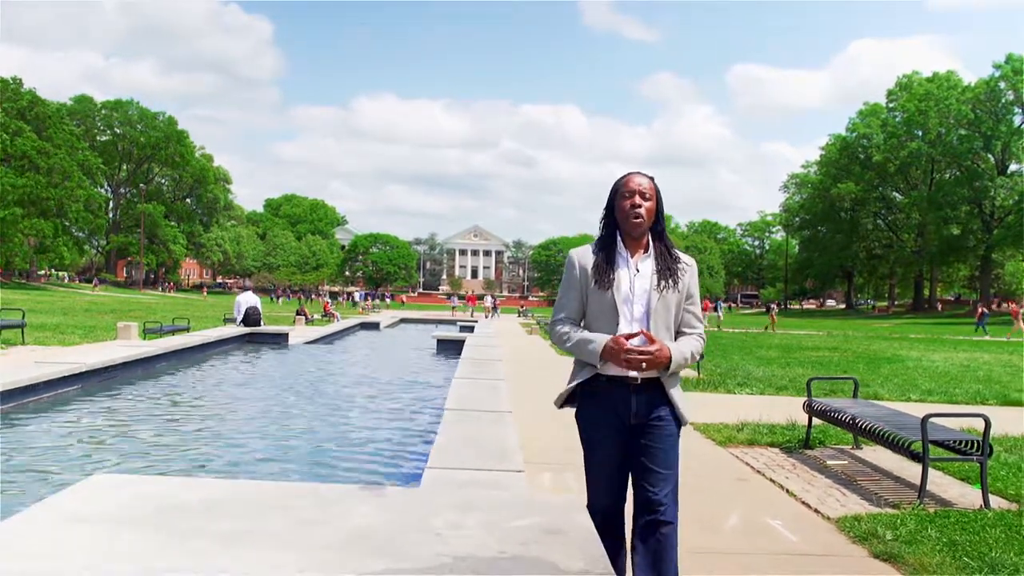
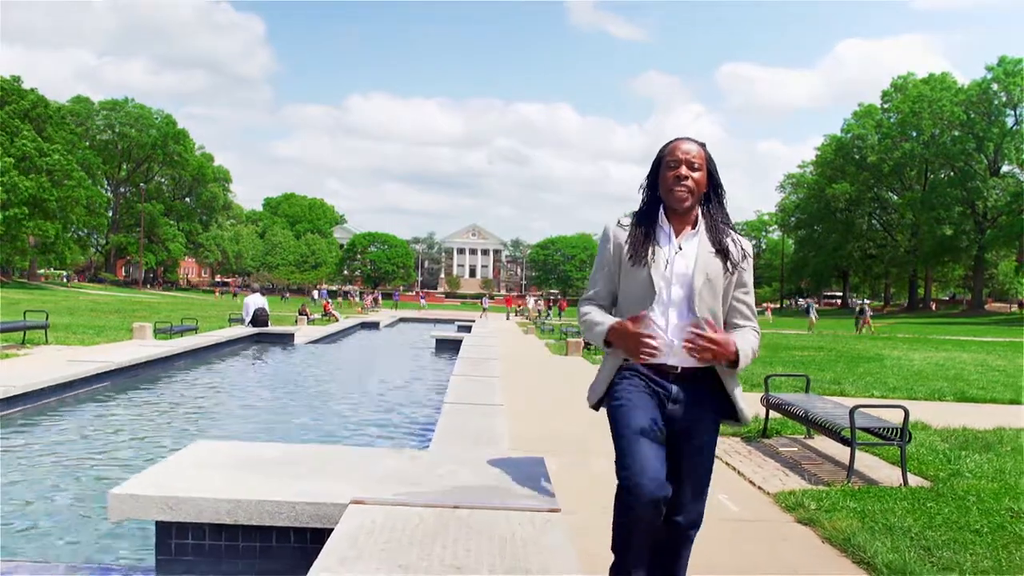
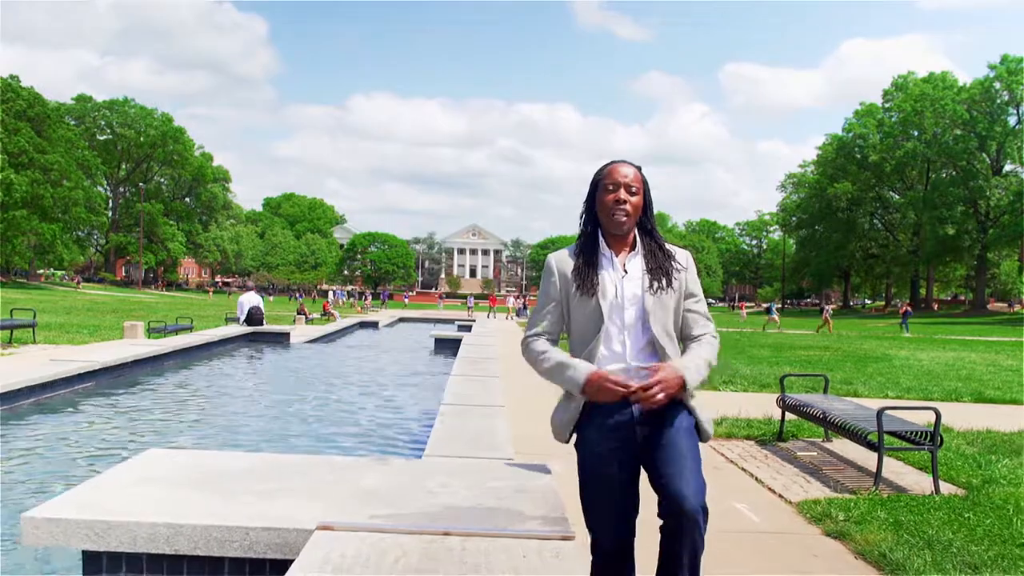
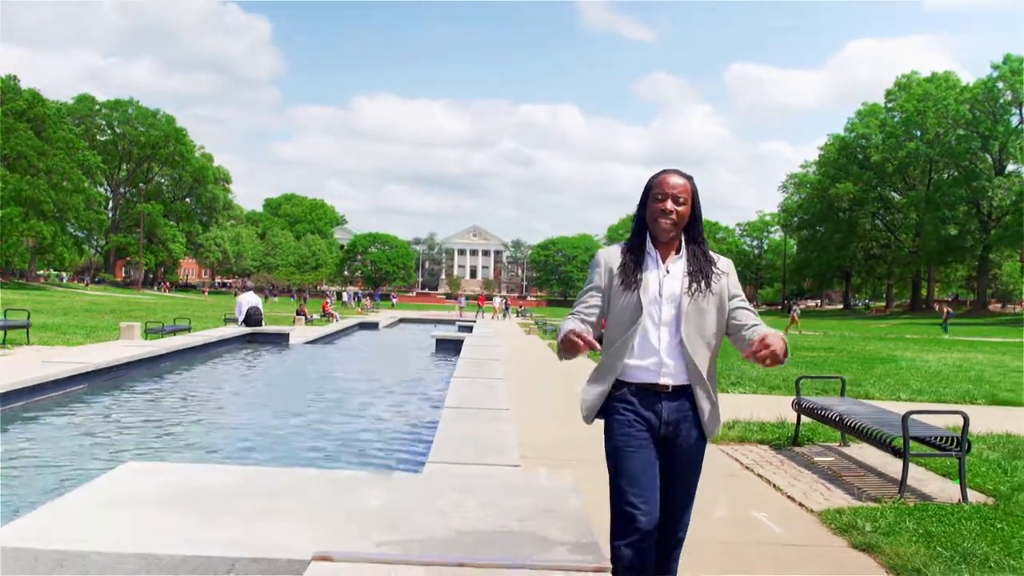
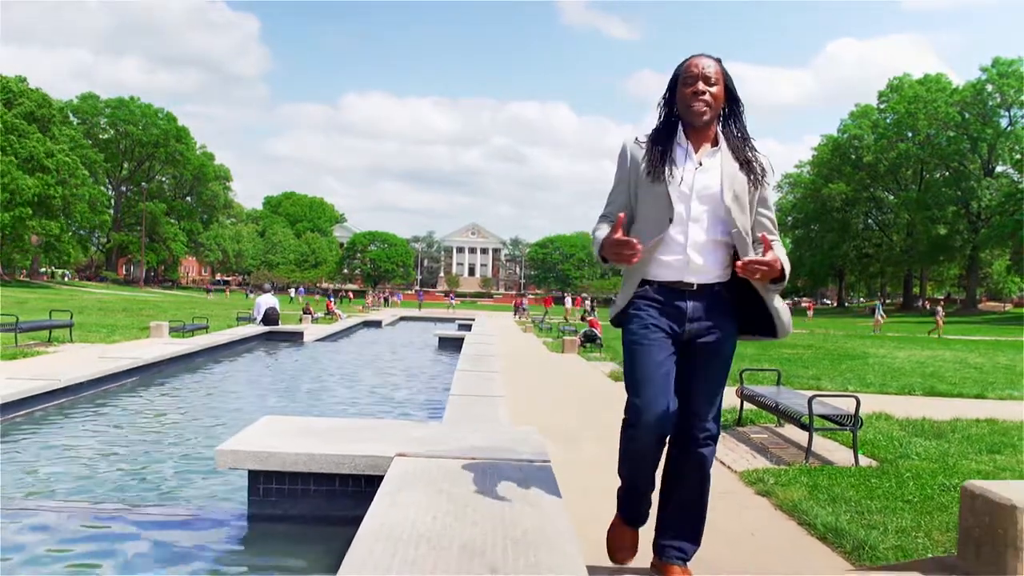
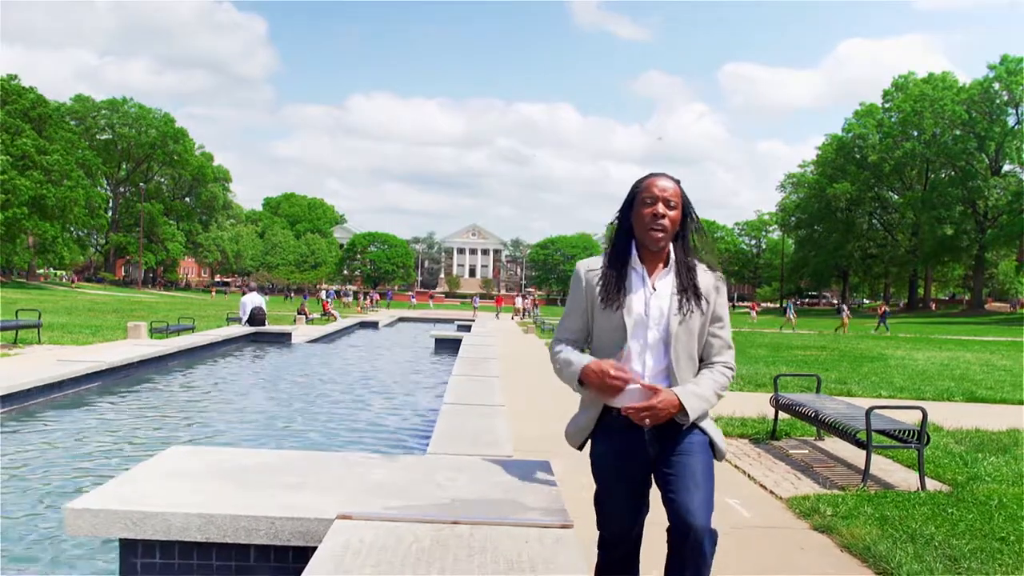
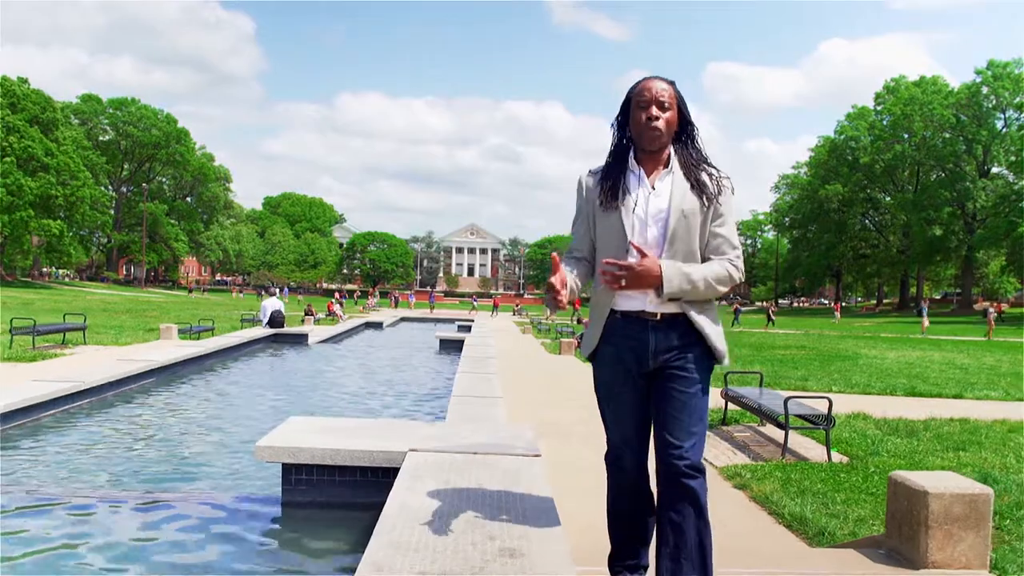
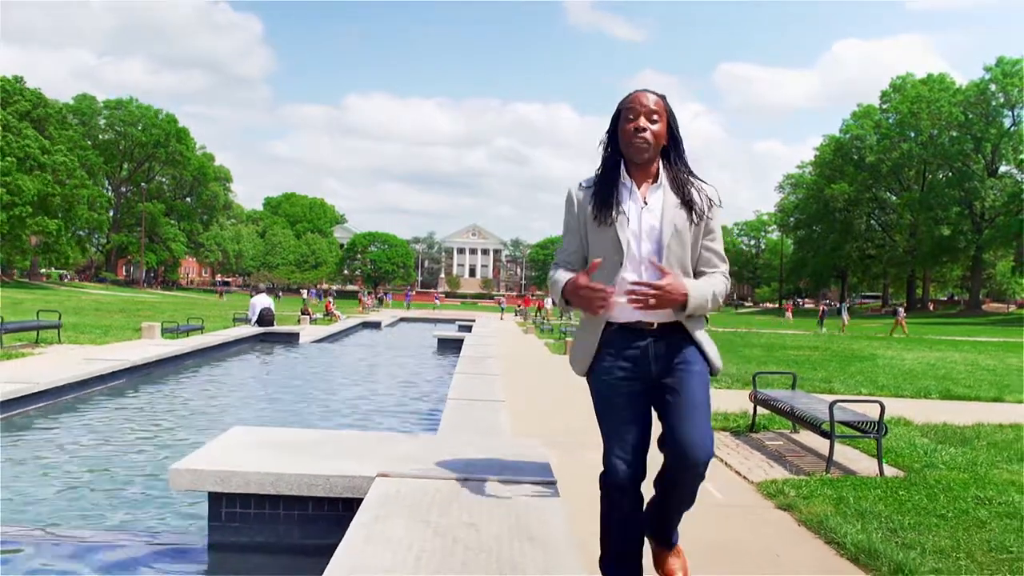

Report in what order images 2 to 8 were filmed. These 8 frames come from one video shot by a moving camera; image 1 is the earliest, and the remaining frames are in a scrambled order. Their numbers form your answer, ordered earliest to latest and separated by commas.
4, 3, 6, 2, 8, 5, 7
